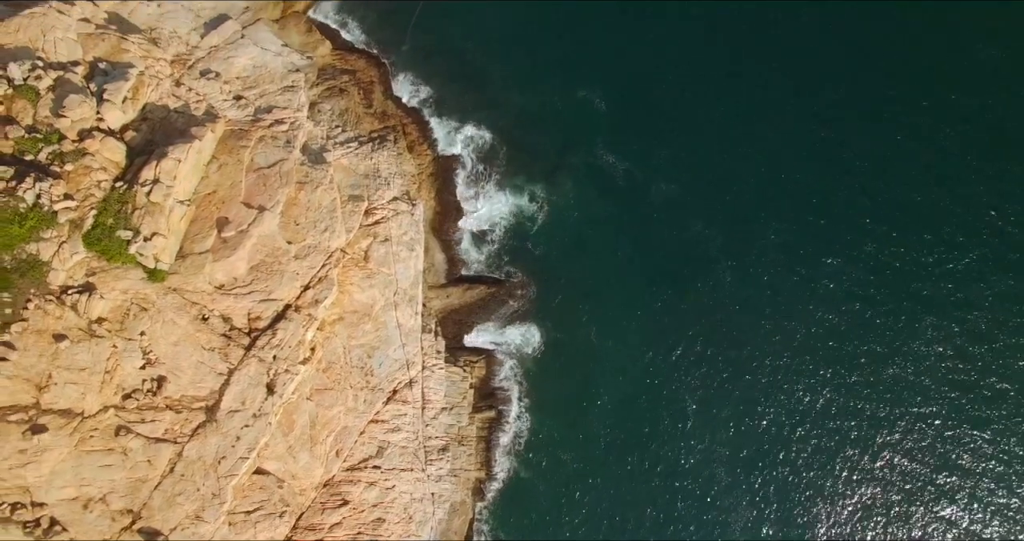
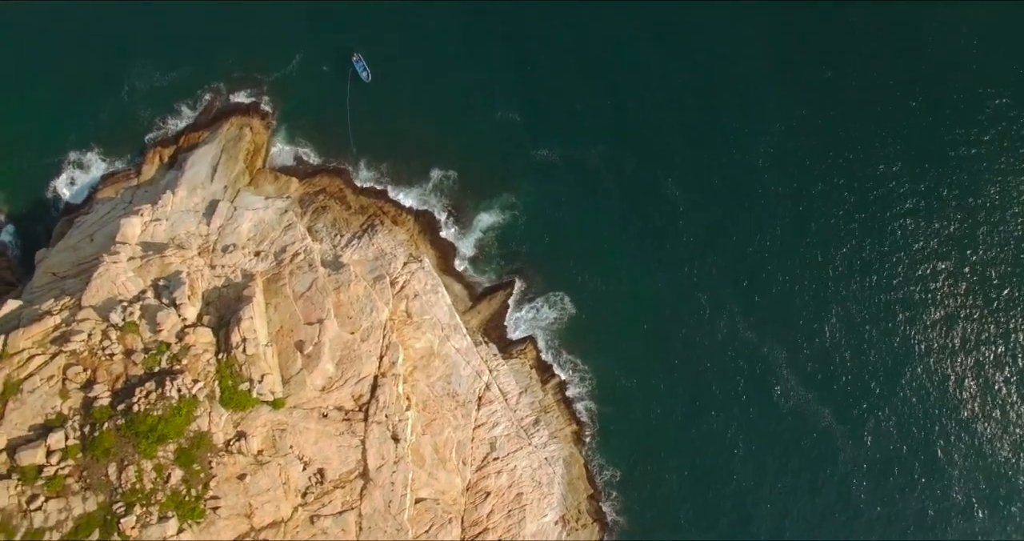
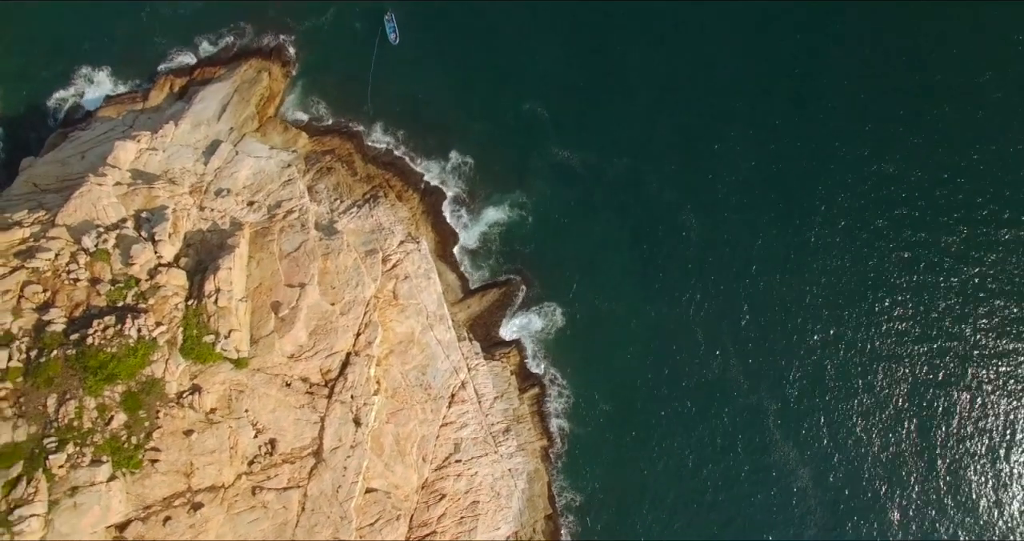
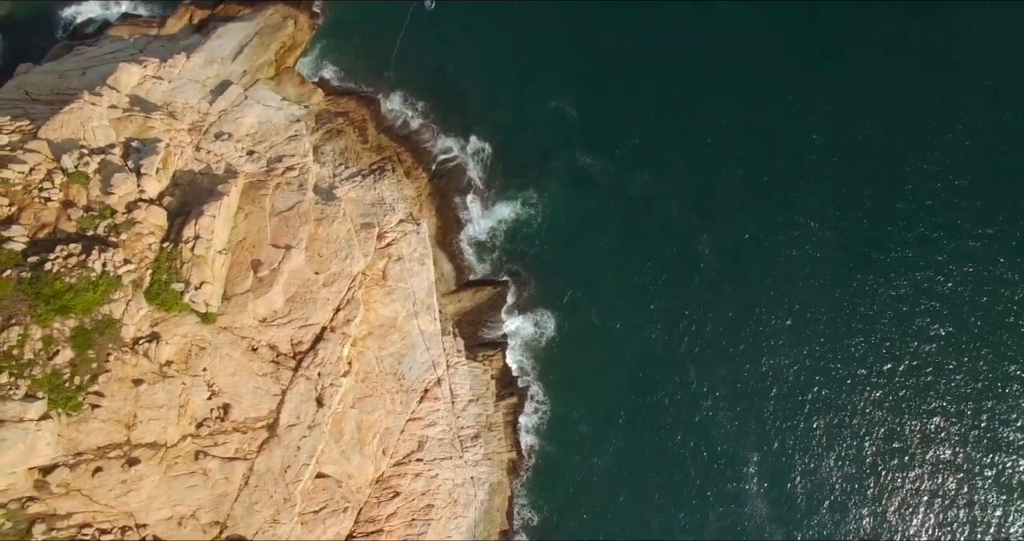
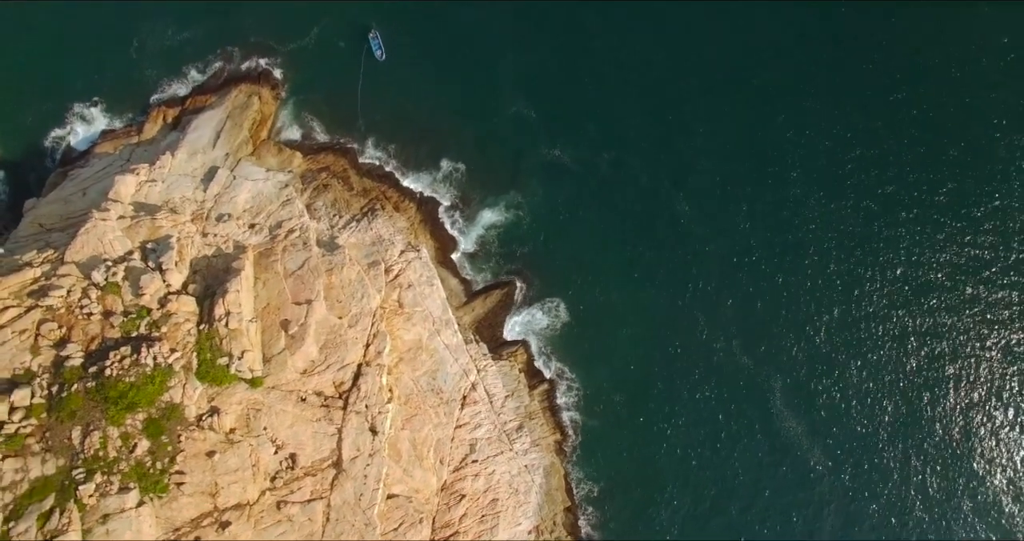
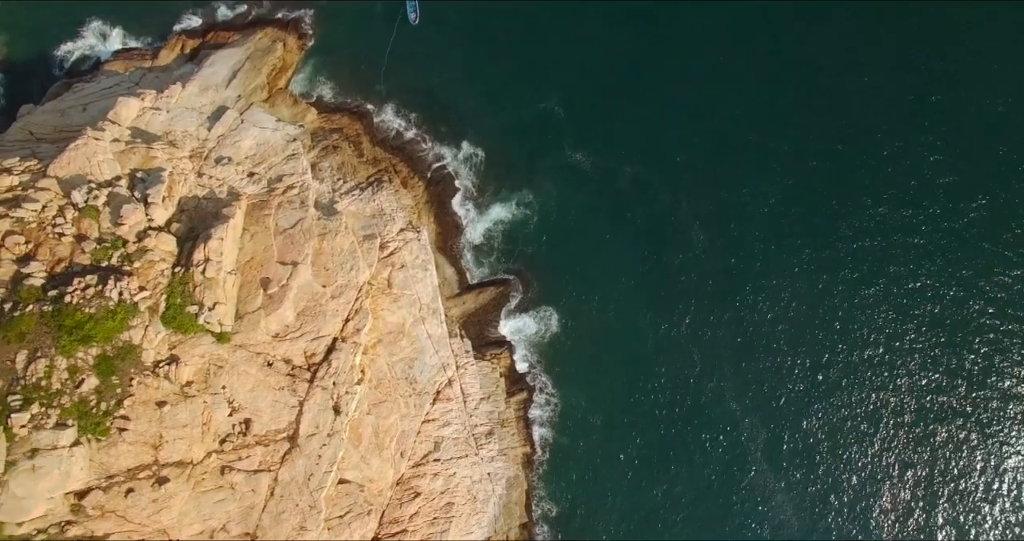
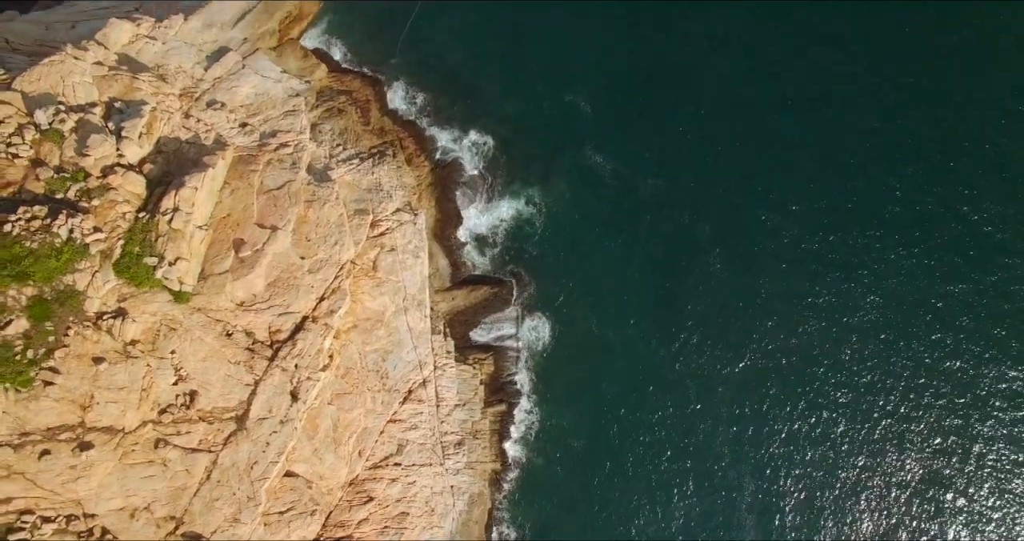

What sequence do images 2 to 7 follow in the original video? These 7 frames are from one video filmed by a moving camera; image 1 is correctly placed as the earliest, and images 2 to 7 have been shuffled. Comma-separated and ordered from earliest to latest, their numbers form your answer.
7, 4, 6, 3, 5, 2
